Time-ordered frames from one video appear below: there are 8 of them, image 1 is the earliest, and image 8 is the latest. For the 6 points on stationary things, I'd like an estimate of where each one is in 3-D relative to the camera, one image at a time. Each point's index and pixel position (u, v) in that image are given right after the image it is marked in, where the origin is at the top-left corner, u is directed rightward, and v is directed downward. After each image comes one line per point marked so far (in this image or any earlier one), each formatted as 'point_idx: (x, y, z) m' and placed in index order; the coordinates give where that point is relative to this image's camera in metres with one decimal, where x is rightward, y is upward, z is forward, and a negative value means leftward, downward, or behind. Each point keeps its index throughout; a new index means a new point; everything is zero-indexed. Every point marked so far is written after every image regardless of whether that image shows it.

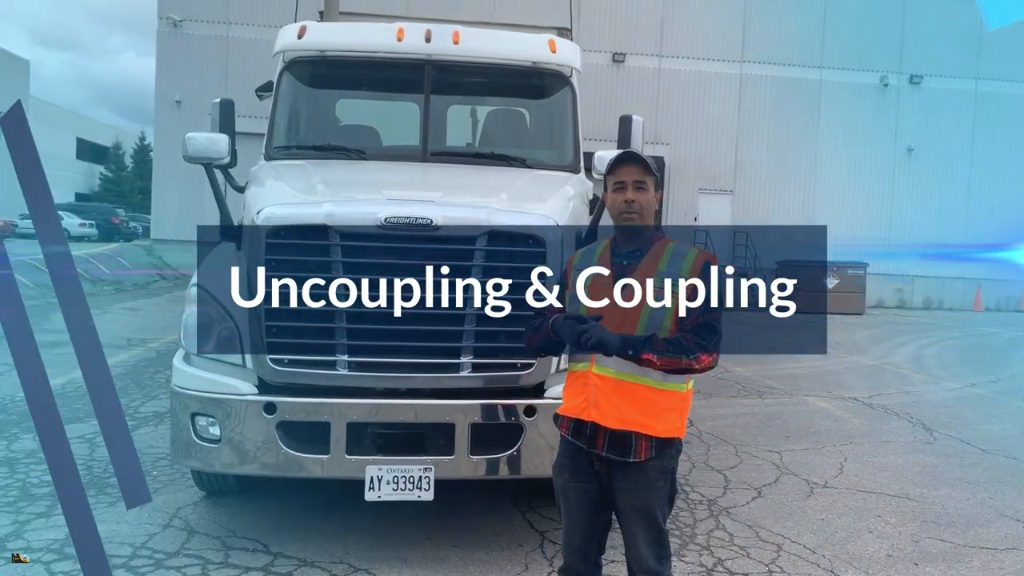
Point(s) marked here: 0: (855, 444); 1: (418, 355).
0: (+2.9, -1.3, +6.8) m
1: (-0.5, -0.3, +3.9) m
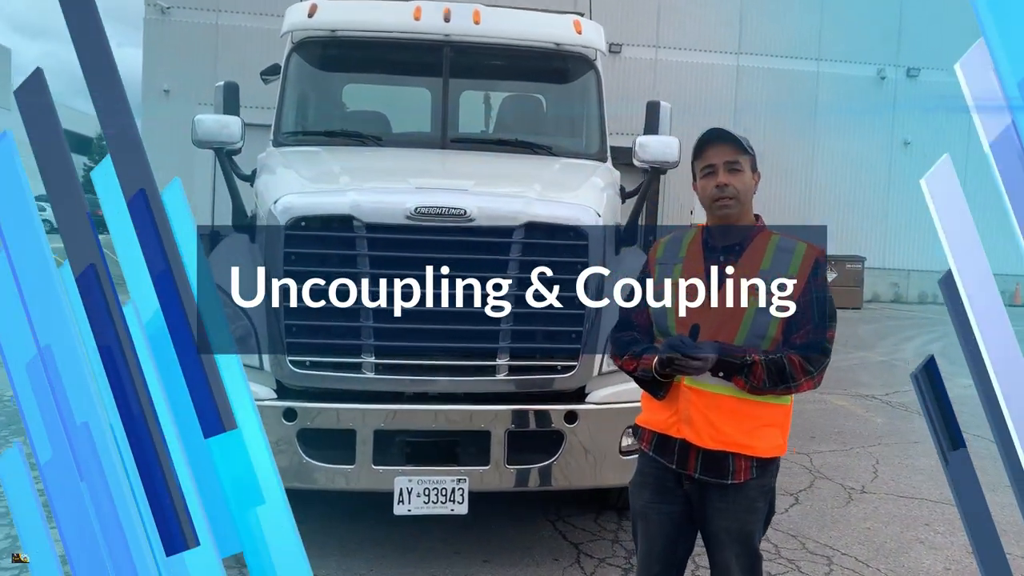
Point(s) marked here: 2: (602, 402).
0: (+3.0, -1.3, +6.5) m
1: (-0.3, -0.3, +3.6) m
2: (+0.4, -0.5, +3.7) m
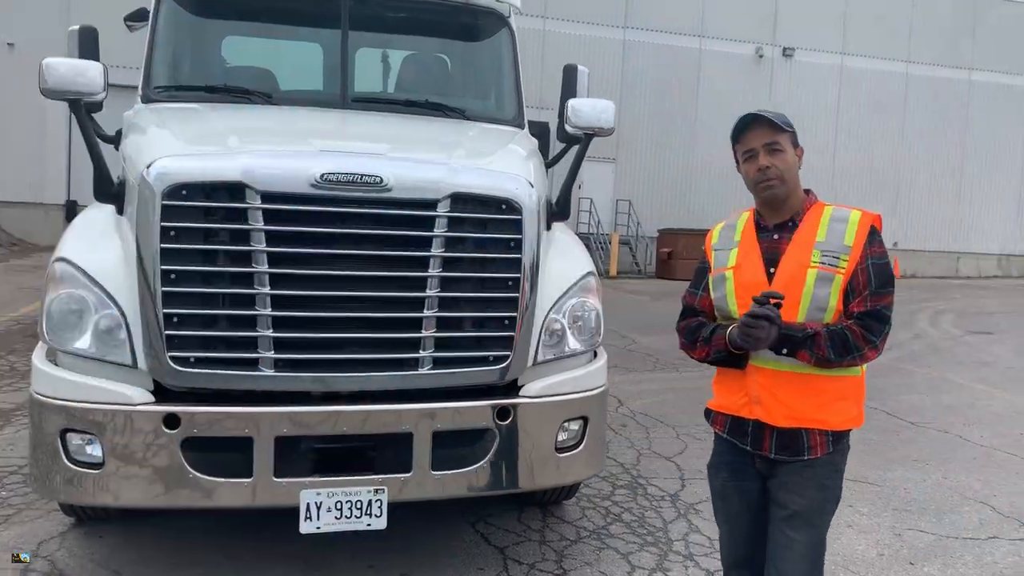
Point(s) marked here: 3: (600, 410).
0: (+2.2, -1.1, +6.5) m
1: (-0.6, -0.2, +3.1) m
2: (+0.1, -0.4, +3.3) m
3: (+0.4, -0.5, +3.5) m
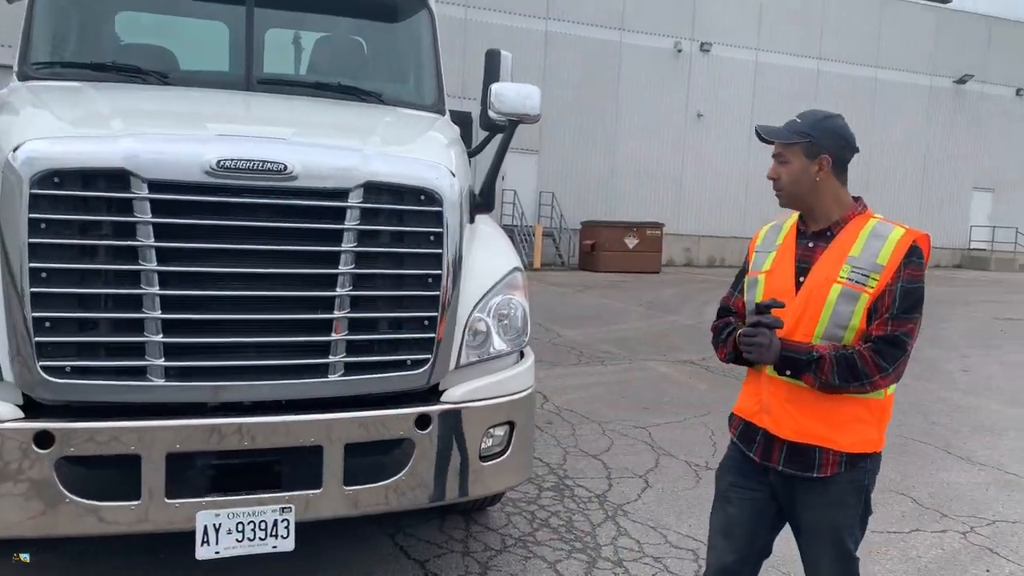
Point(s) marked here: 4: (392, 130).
0: (+1.6, -1.0, +6.5) m
1: (-0.9, -0.2, +2.8) m
2: (-0.2, -0.4, +3.1) m
3: (+0.1, -0.5, +3.3) m
4: (-0.6, +0.7, +3.7) m
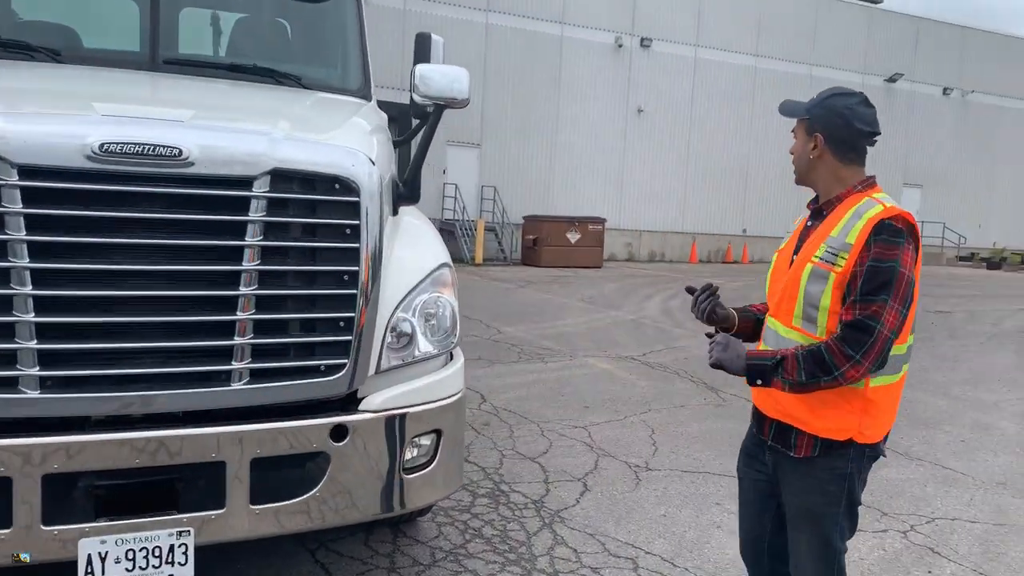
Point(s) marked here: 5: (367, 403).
0: (+1.1, -1.0, +6.4) m
1: (-1.1, -0.2, +2.5) m
2: (-0.4, -0.4, +2.8) m
3: (-0.2, -0.5, +3.1) m
4: (-0.9, +0.7, +3.5) m
5: (-0.5, -0.4, +2.8) m
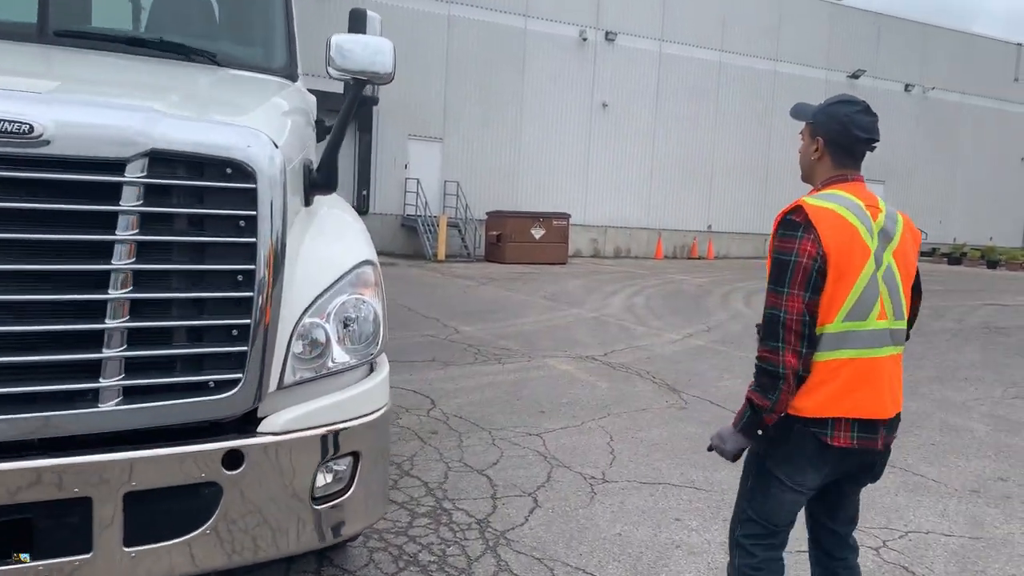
0: (+0.8, -1.0, +6.0) m
1: (-1.3, -0.2, +2.1) m
2: (-0.7, -0.4, +2.4) m
3: (-0.4, -0.5, +2.7) m
4: (-1.1, +0.7, +3.1) m
5: (-0.7, -0.4, +2.4) m
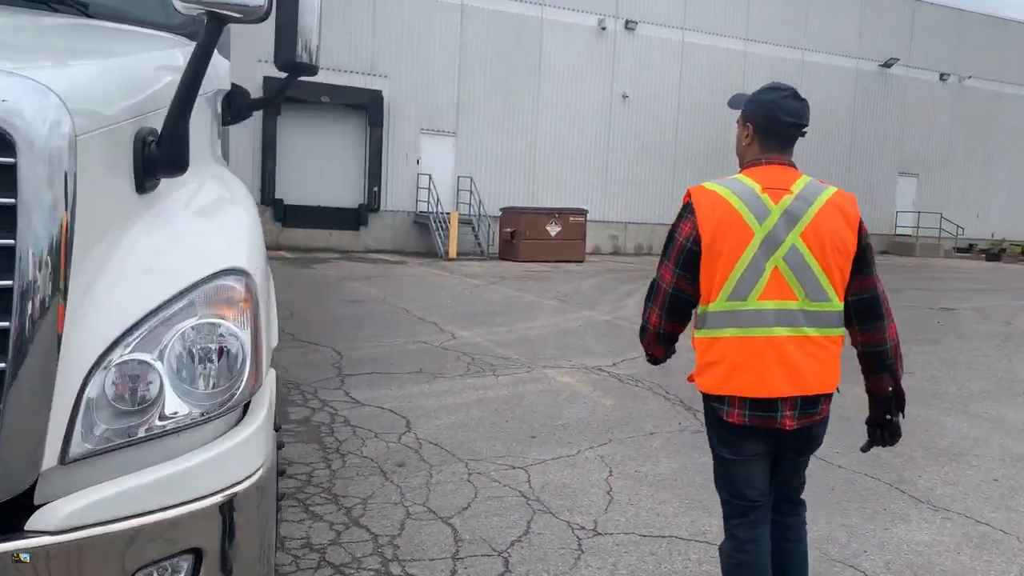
0: (+0.7, -1.0, +5.2) m
1: (-1.5, -0.3, +1.4) m
2: (-0.9, -0.5, +1.6) m
3: (-0.6, -0.5, +1.9) m
4: (-1.3, +0.7, +2.3) m
5: (-0.9, -0.5, +1.6) m
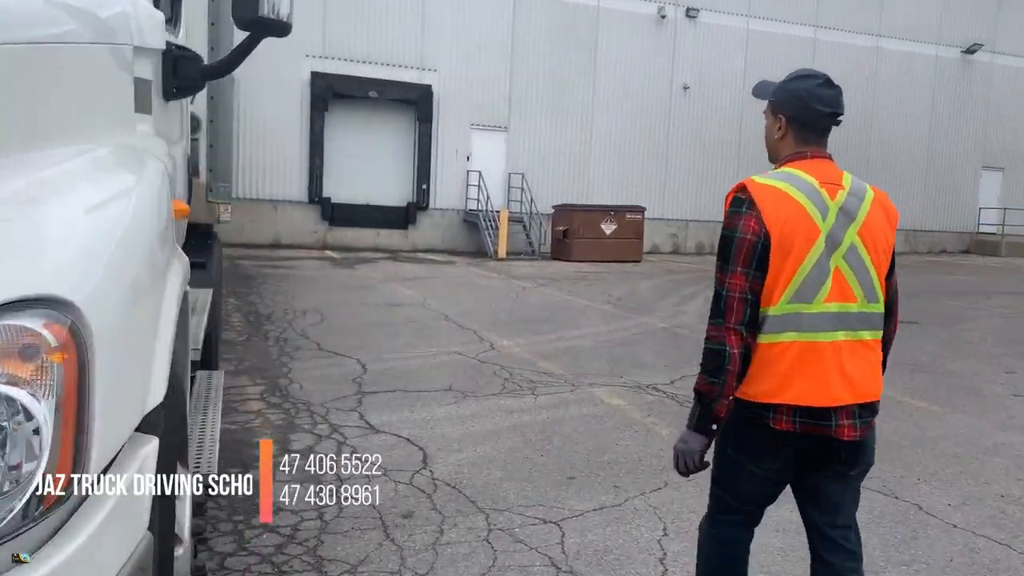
0: (+0.9, -1.1, +4.3) m
1: (-1.6, -0.3, +0.6) m
2: (-0.9, -0.5, +0.9) m
3: (-0.7, -0.6, +1.1) m
4: (-1.3, +0.6, +1.5) m
5: (-1.0, -0.5, +0.9) m
